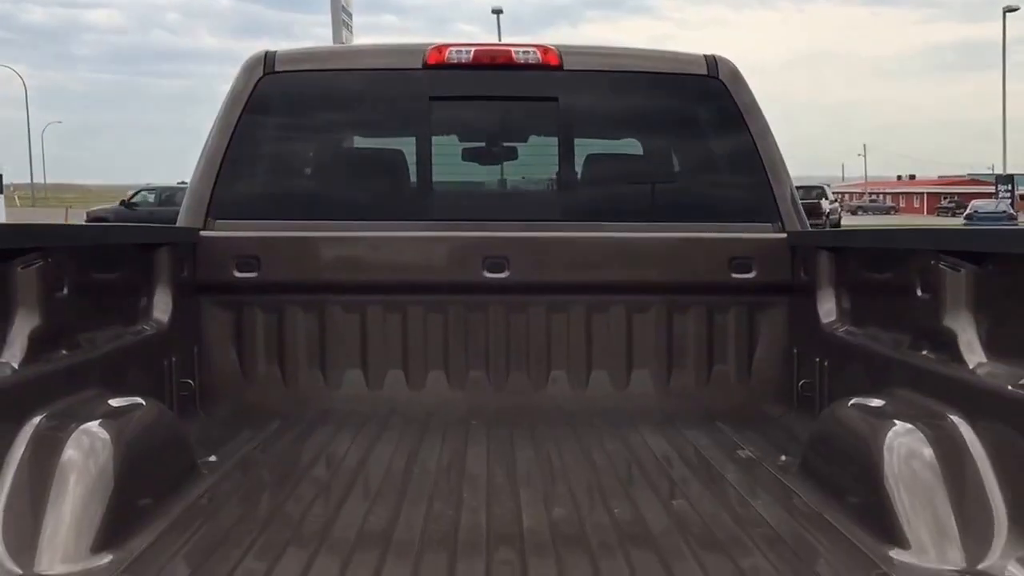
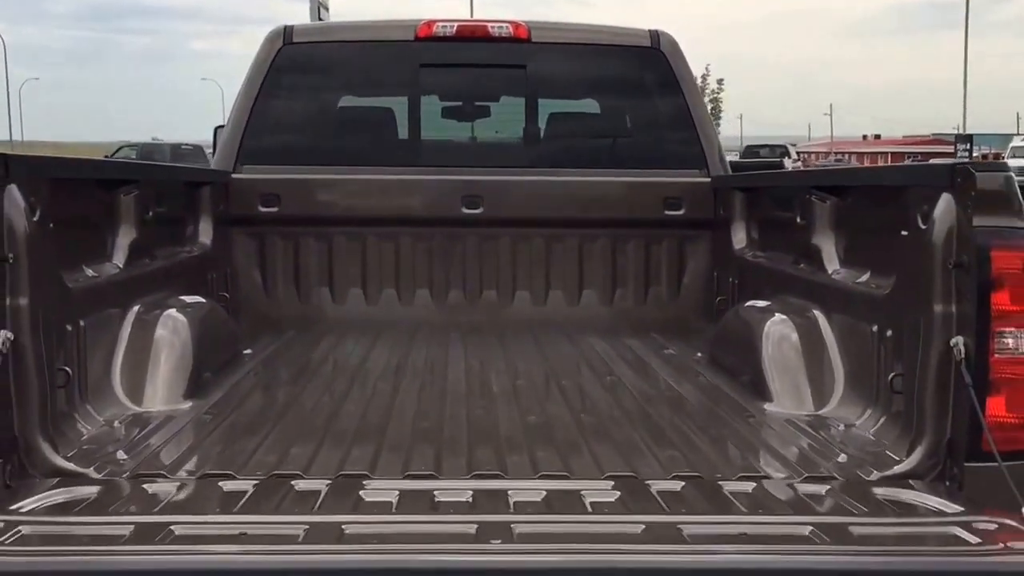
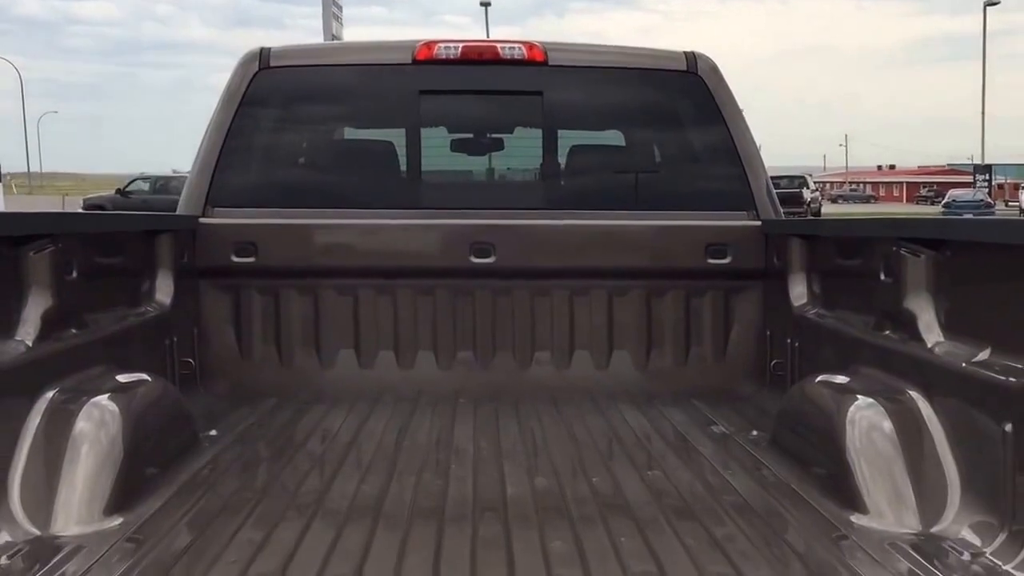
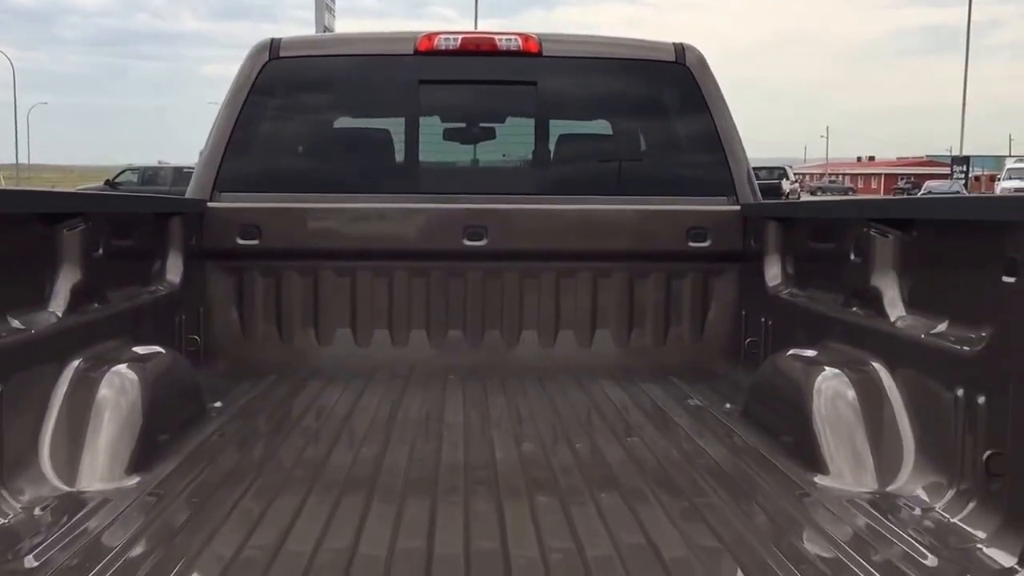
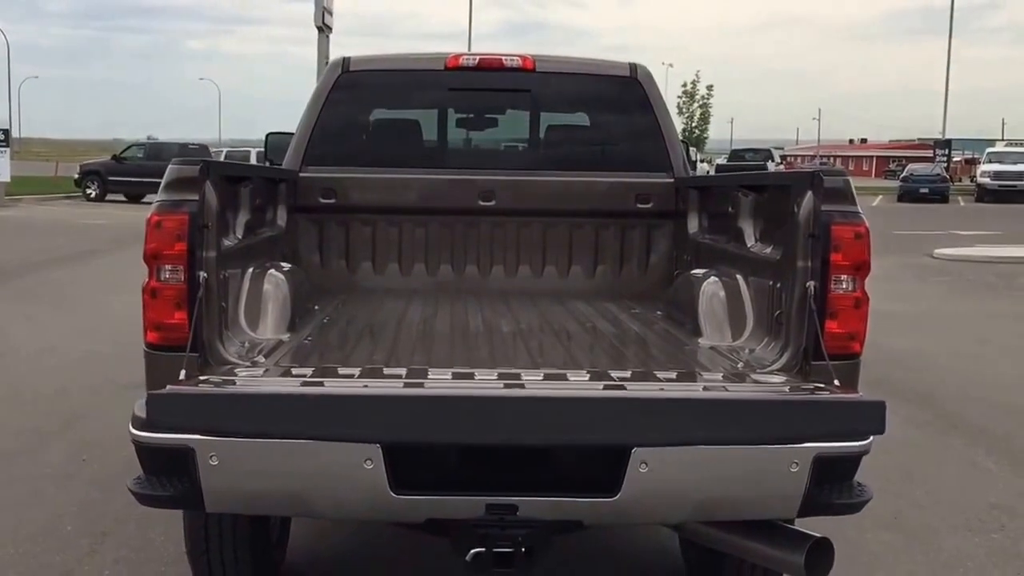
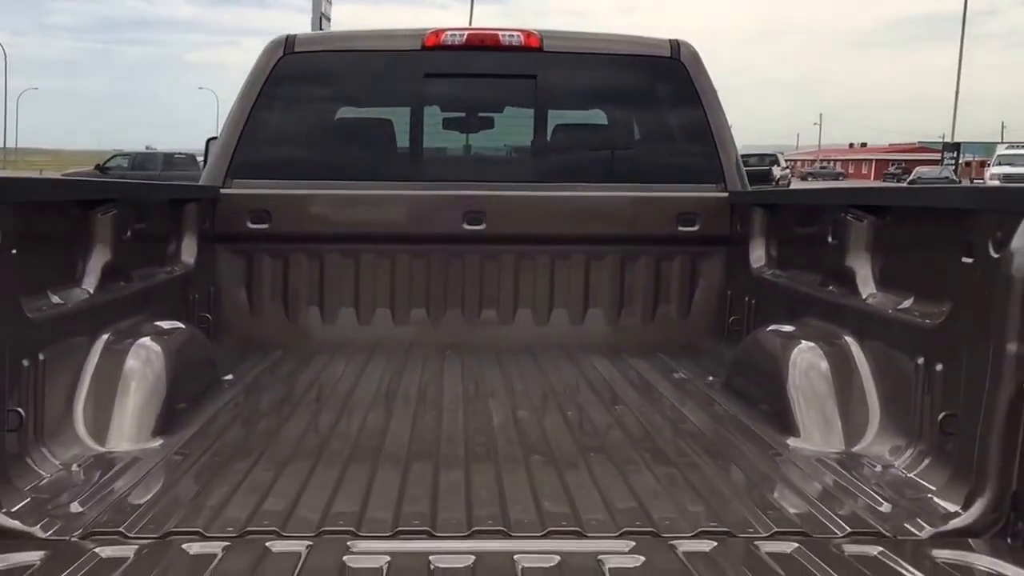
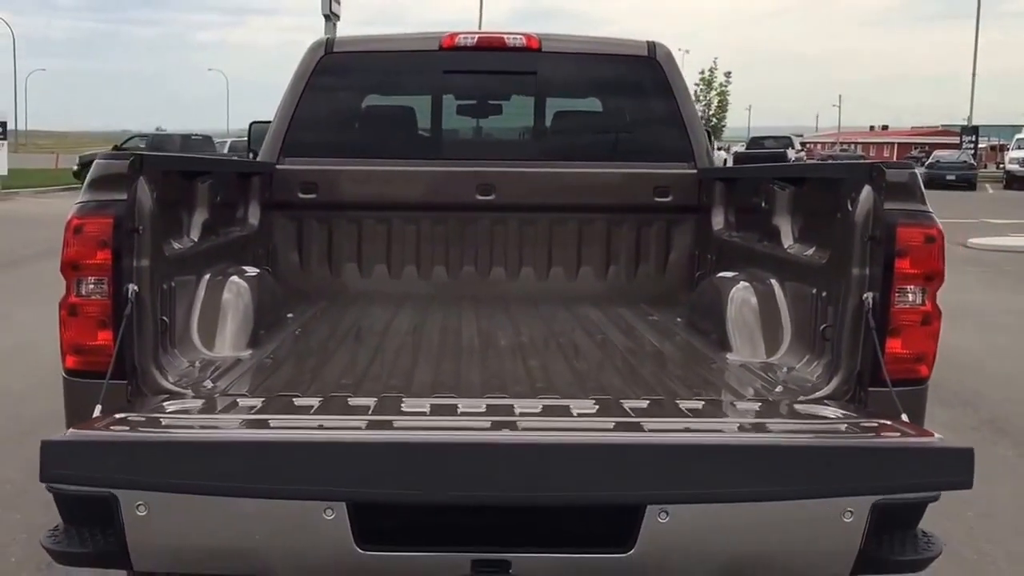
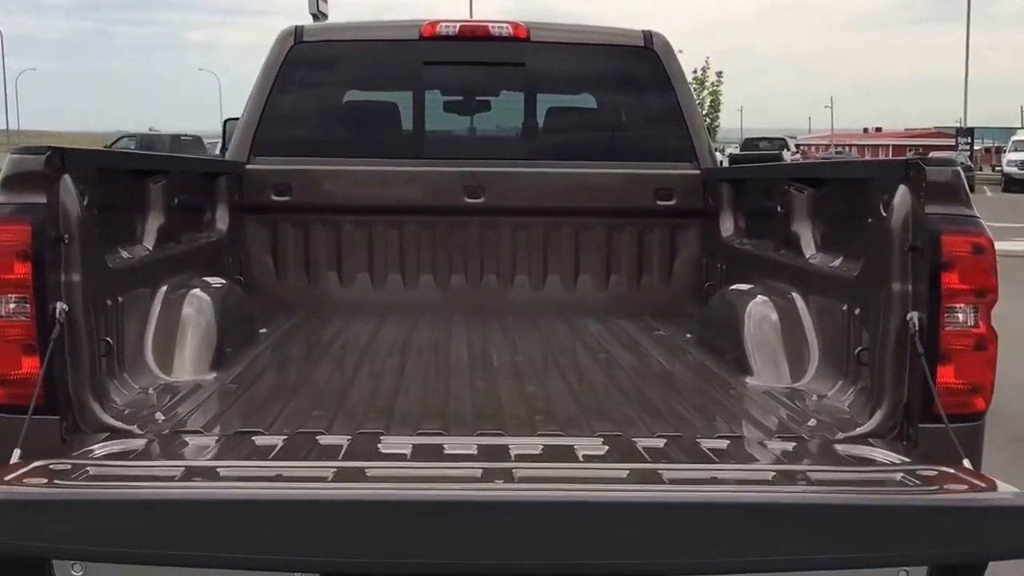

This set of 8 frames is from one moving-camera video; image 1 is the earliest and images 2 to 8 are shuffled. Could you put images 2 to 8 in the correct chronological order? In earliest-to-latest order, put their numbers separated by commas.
3, 4, 6, 2, 8, 7, 5
